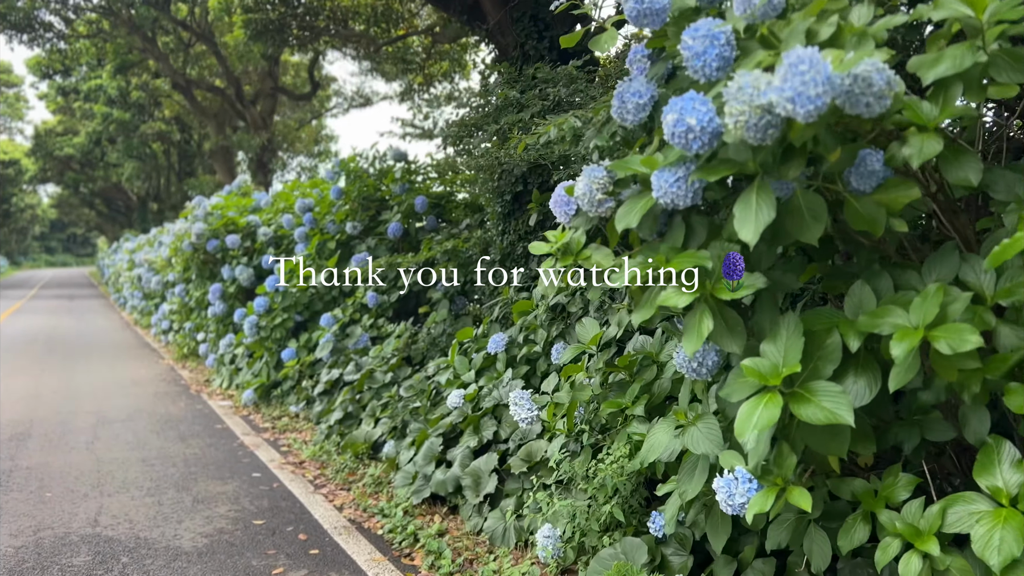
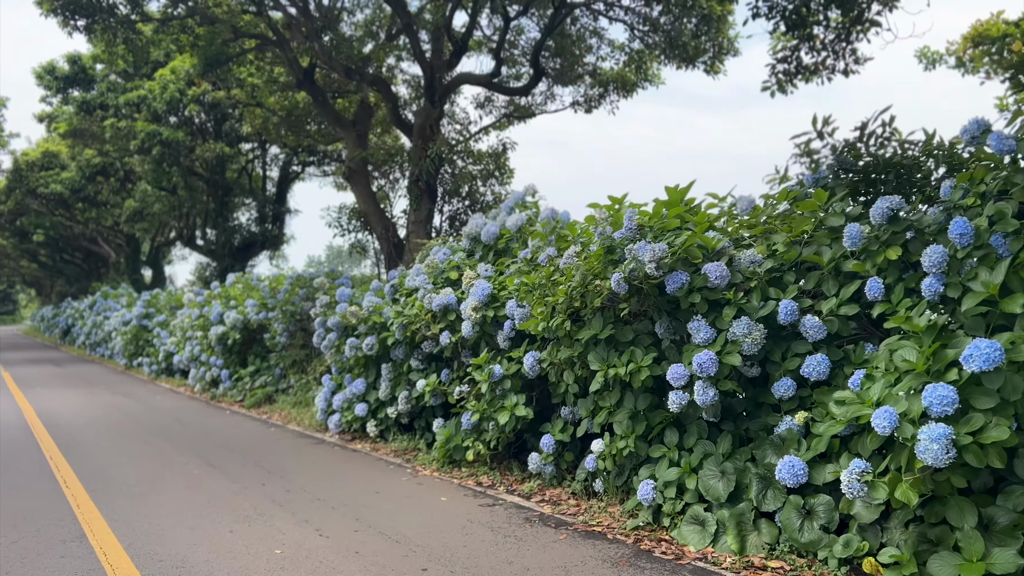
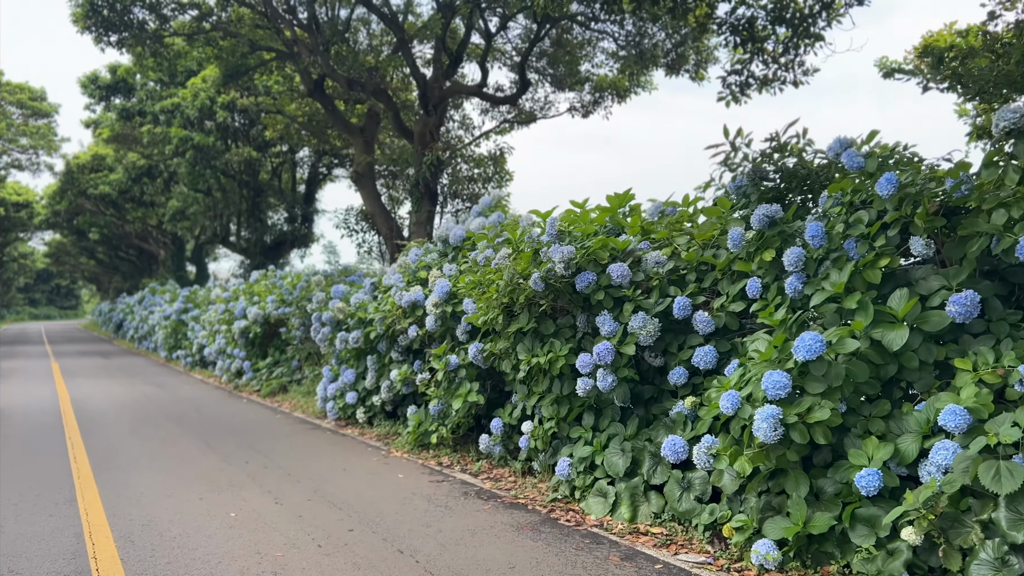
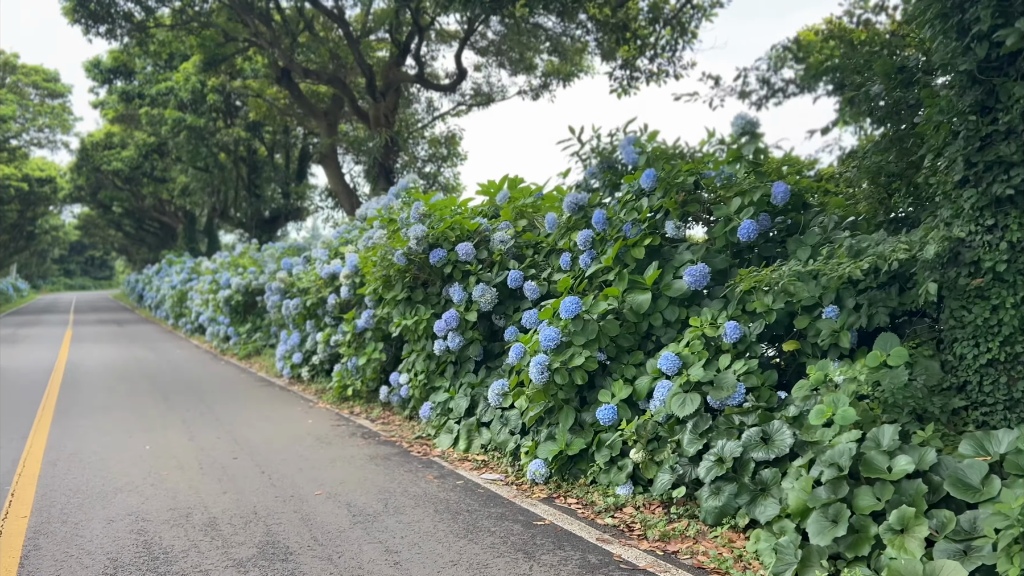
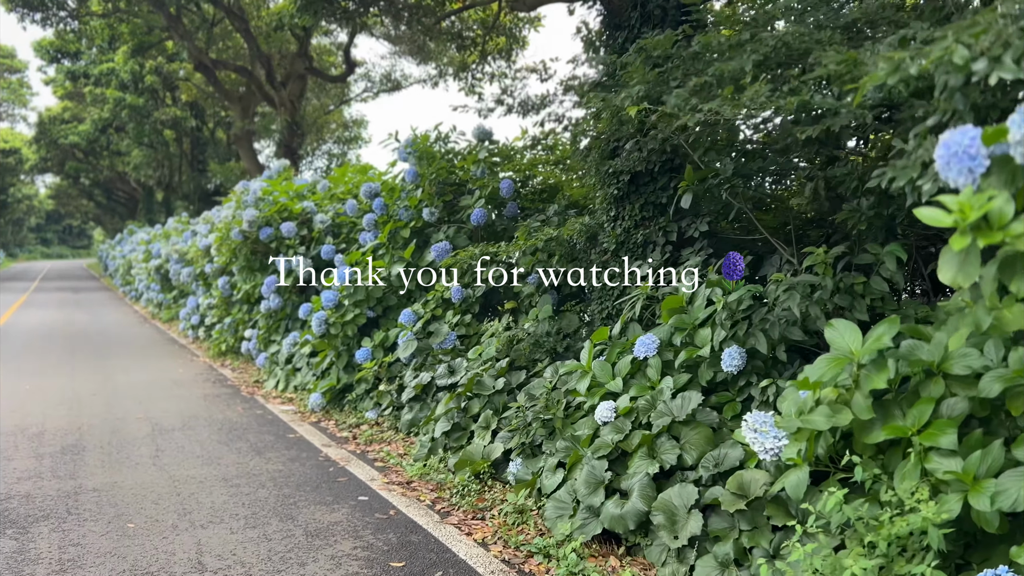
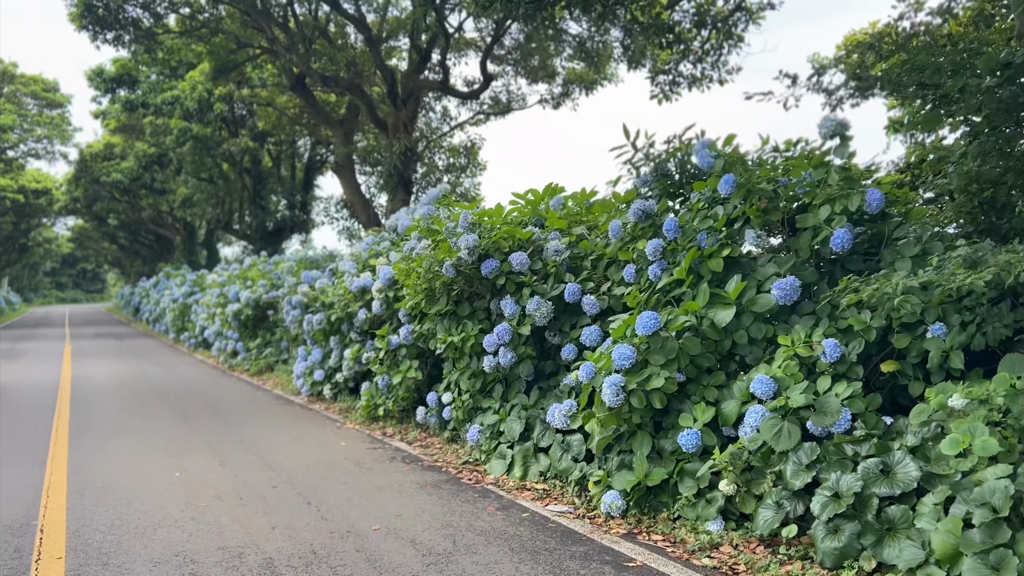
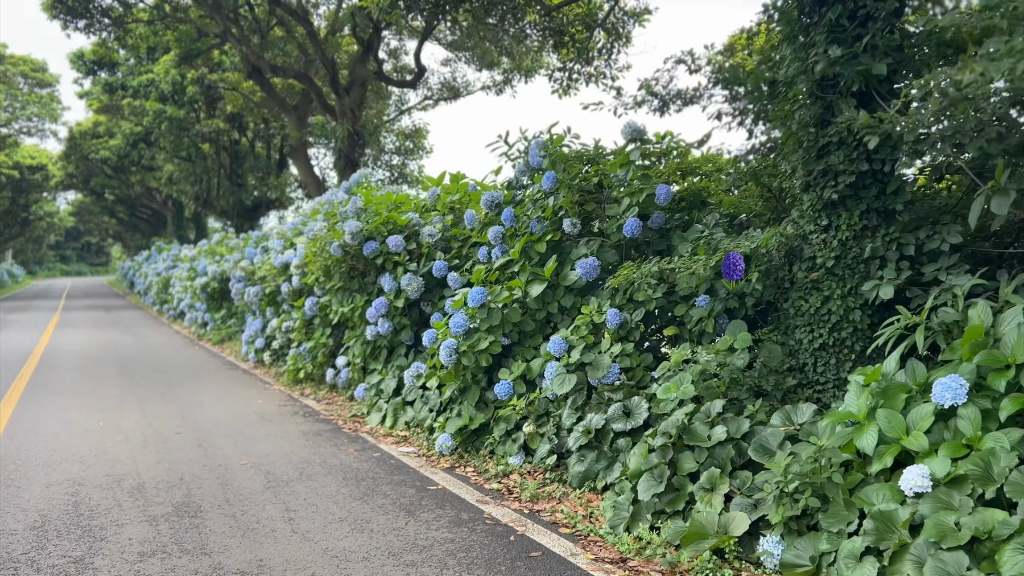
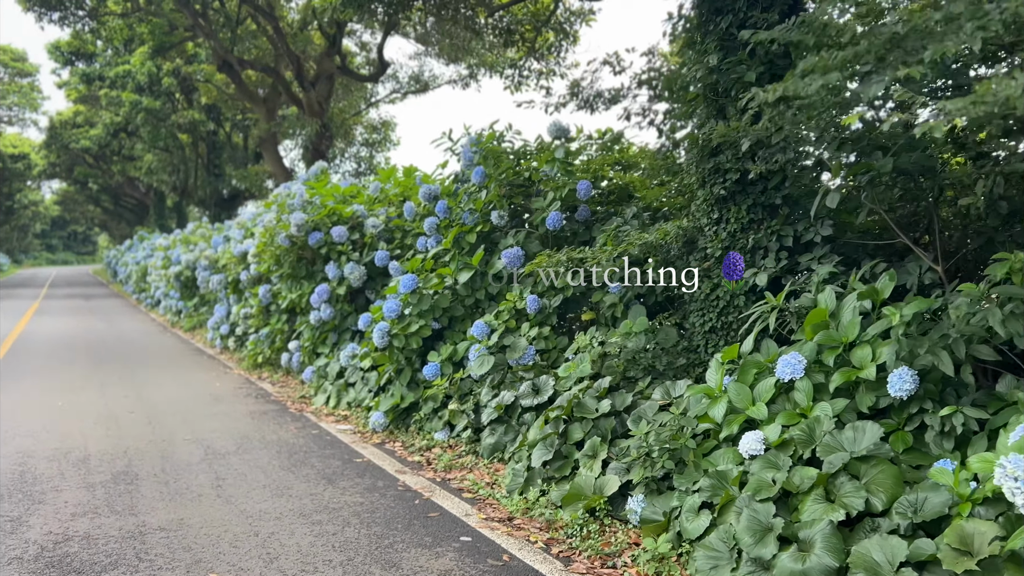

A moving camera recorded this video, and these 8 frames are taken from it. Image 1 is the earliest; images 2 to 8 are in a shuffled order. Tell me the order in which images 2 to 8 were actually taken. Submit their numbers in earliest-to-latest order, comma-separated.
5, 8, 7, 4, 6, 3, 2
